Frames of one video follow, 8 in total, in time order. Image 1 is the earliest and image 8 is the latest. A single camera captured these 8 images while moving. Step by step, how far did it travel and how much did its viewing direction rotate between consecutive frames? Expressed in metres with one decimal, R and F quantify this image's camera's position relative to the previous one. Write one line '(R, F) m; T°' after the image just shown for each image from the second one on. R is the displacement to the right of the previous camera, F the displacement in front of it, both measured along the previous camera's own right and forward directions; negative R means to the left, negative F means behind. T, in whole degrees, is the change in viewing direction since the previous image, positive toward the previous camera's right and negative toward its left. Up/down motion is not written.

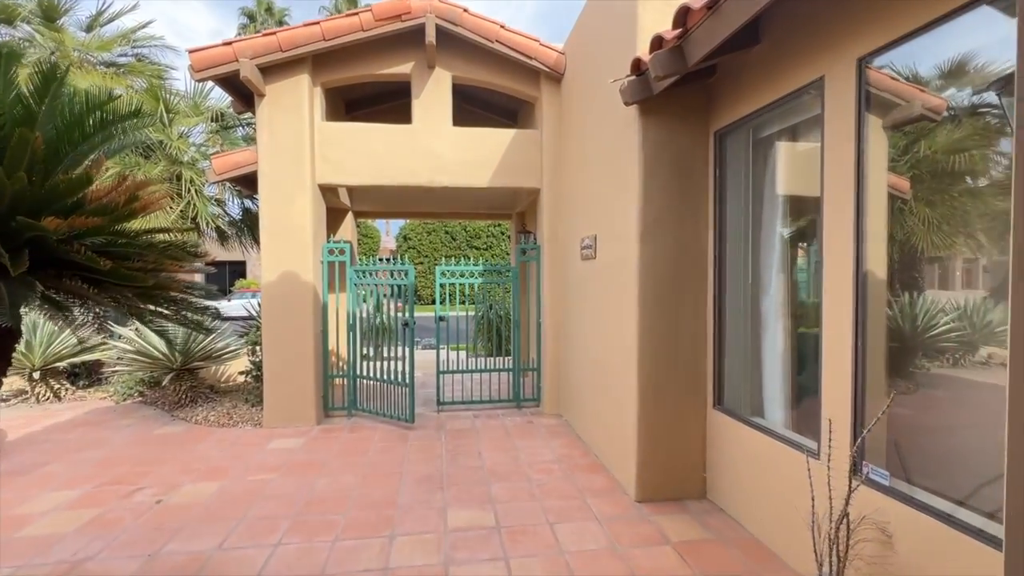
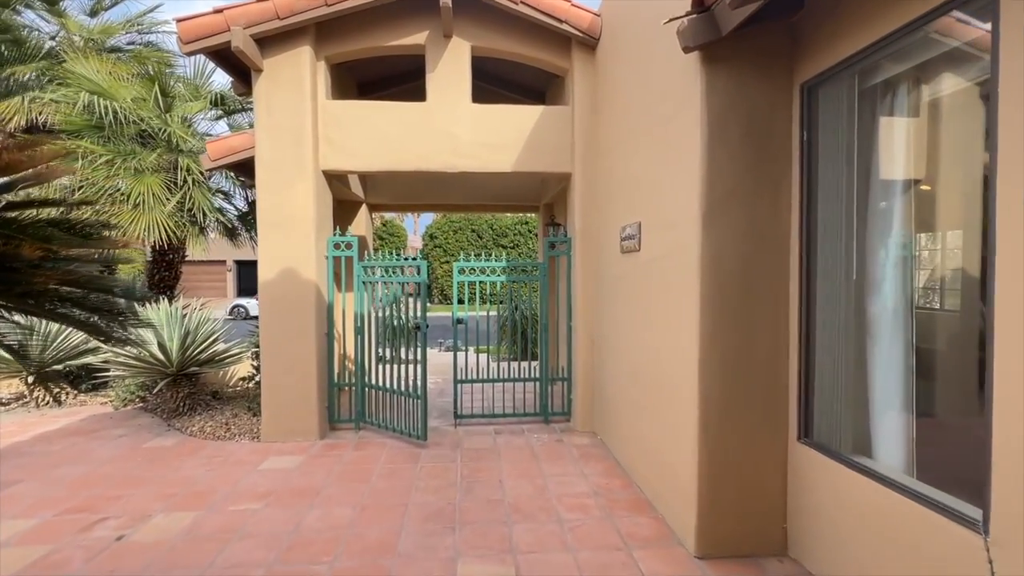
(0.0, +0.7) m; -3°
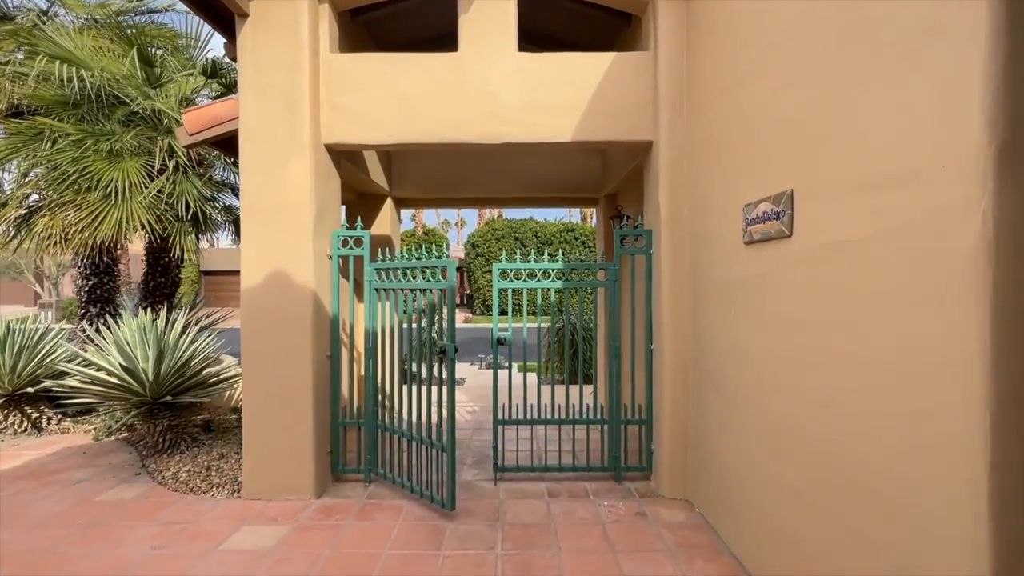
(-0.1, +1.3) m; -5°
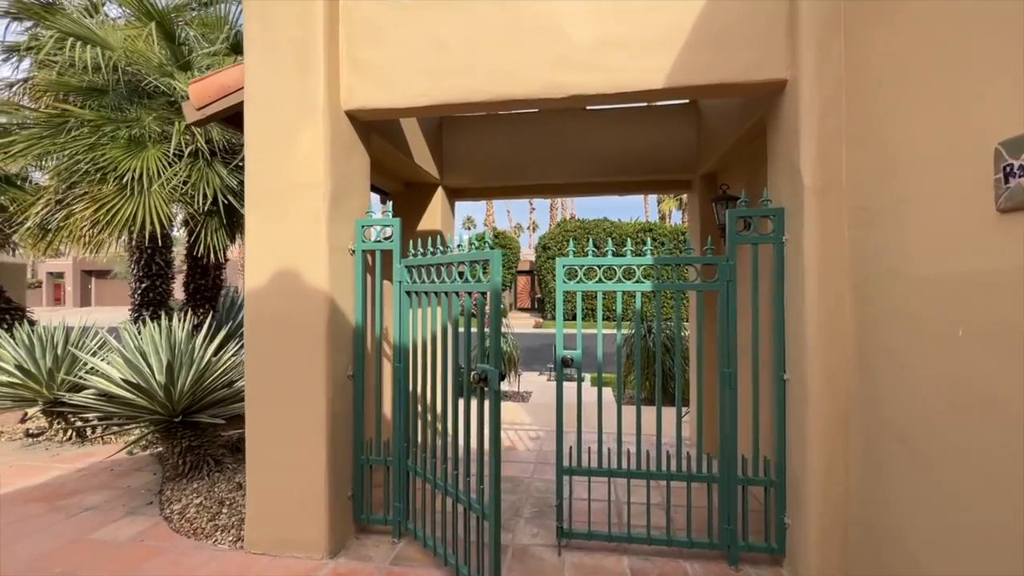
(0.0, +1.0) m; -9°
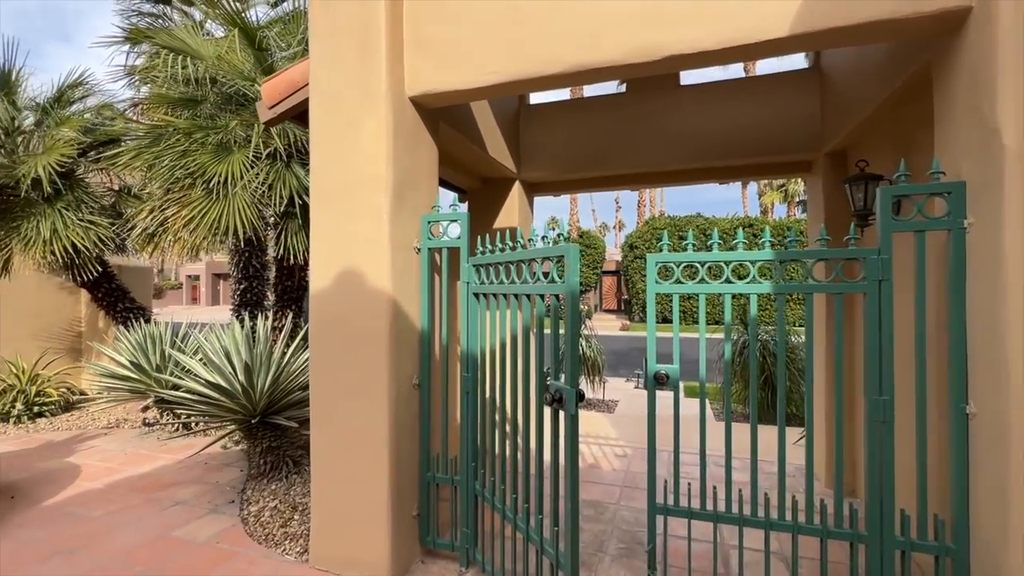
(0.0, +0.4) m; -10°
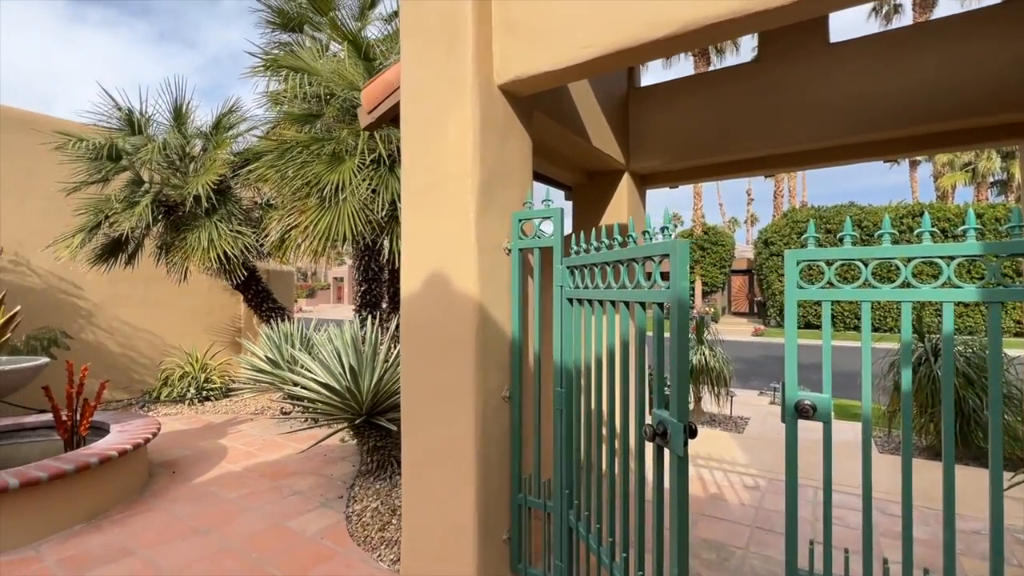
(+0.1, +0.3) m; -14°
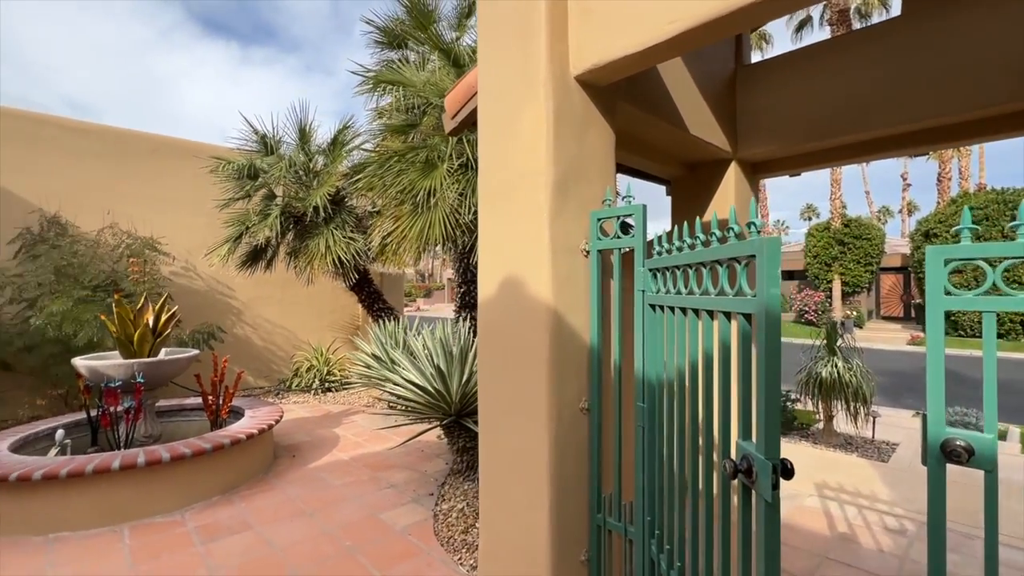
(+0.2, +0.2) m; -13°
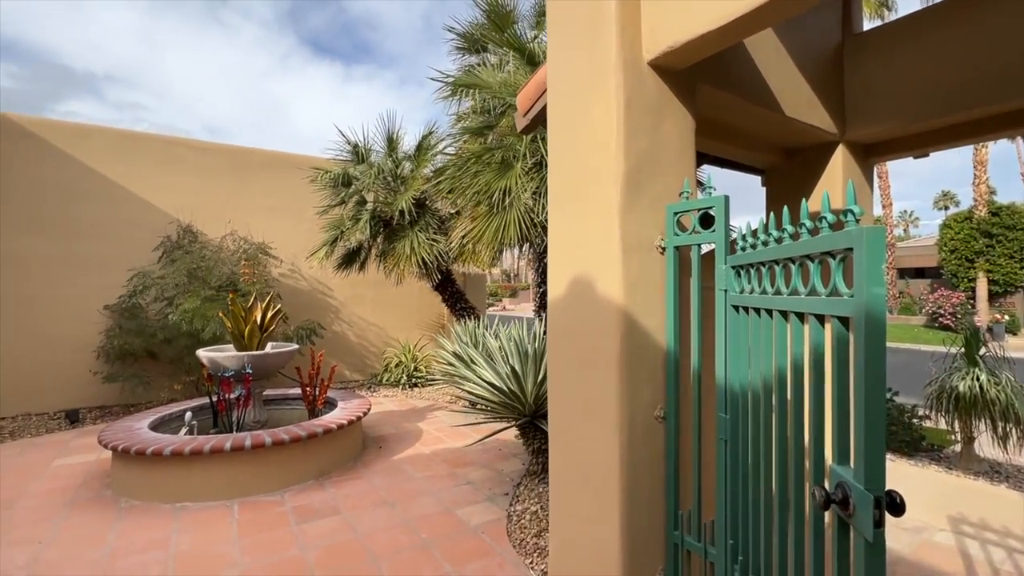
(+0.1, +0.1) m; -10°
